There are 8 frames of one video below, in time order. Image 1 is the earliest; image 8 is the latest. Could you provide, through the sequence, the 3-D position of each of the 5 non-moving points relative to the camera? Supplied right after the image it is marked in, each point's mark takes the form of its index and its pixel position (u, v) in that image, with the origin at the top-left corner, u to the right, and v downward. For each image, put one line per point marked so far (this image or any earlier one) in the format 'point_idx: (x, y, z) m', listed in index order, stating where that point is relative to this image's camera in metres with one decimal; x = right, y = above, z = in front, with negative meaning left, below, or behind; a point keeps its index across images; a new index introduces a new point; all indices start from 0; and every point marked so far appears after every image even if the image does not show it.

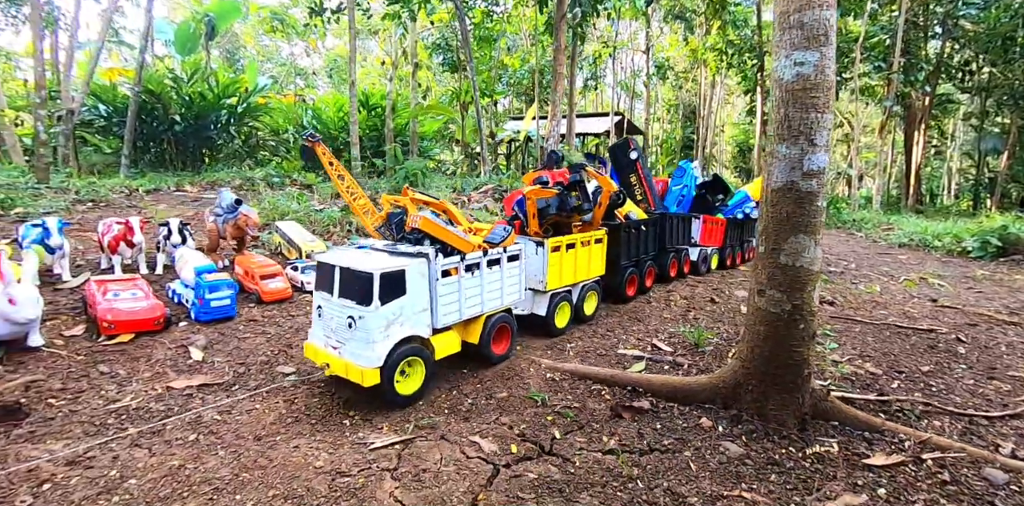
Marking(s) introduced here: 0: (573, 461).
0: (+0.2, -0.7, +1.9) m
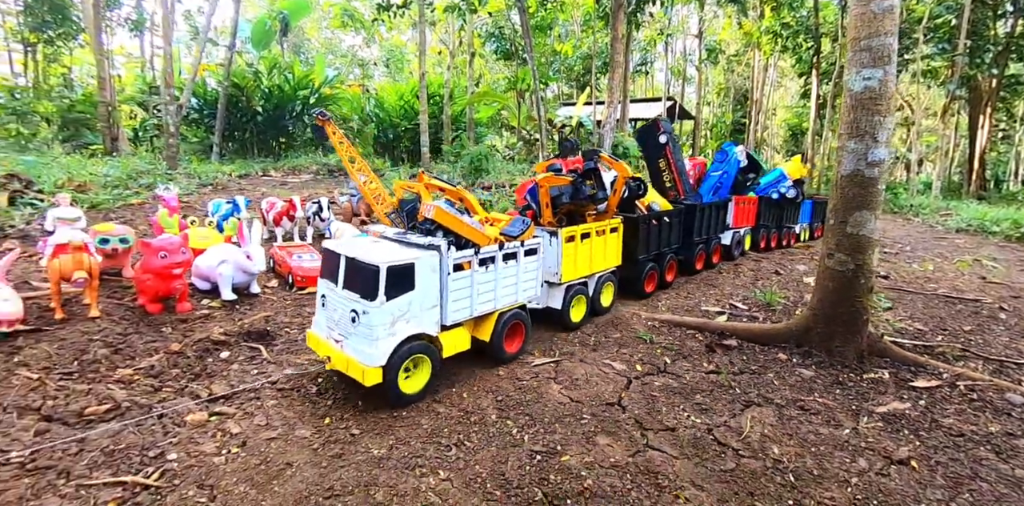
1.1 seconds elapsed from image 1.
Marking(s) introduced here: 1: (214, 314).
0: (+0.8, -0.6, +2.5) m
1: (-1.6, -0.3, +2.8) m
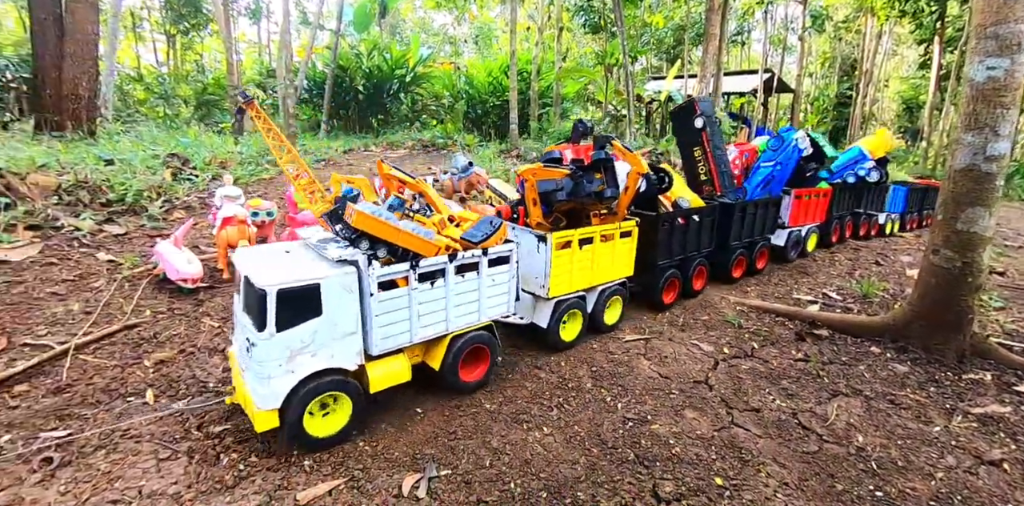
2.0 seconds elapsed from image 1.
0: (+1.3, -0.6, +2.6) m
1: (-1.1, -0.1, +3.2) m
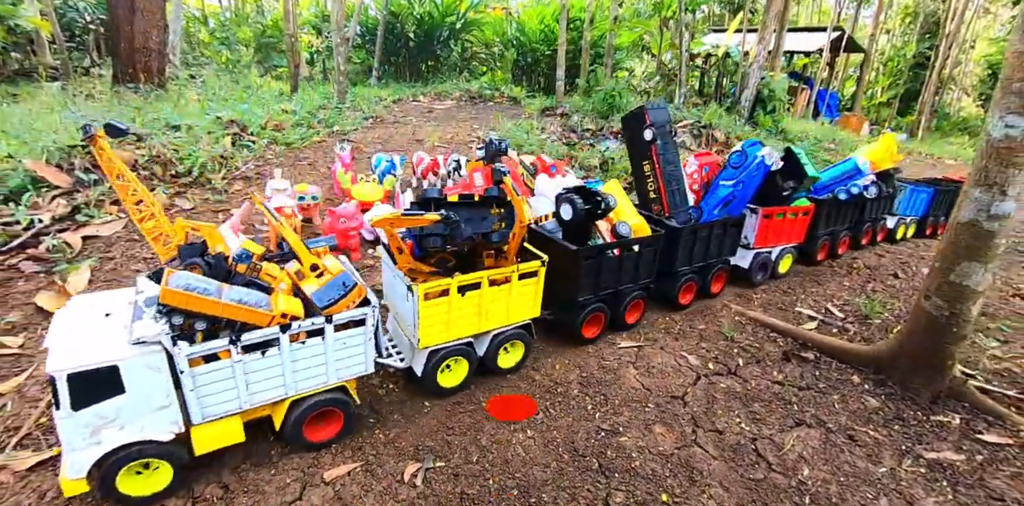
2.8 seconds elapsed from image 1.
0: (+1.3, -0.7, +2.8) m
1: (-1.0, 0.0, +3.6) m
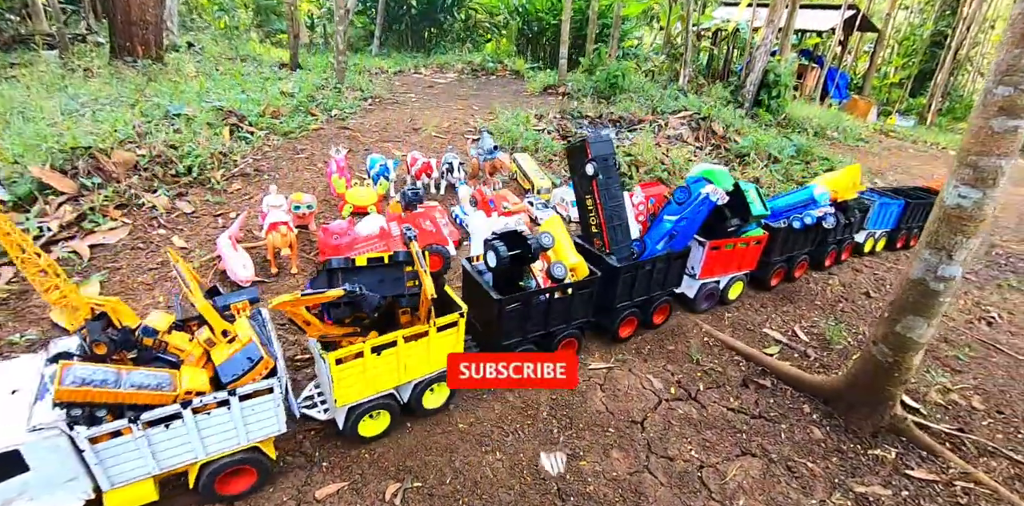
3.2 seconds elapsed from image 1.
0: (+1.2, -0.9, +3.0) m
1: (-1.1, -0.1, +3.8) m
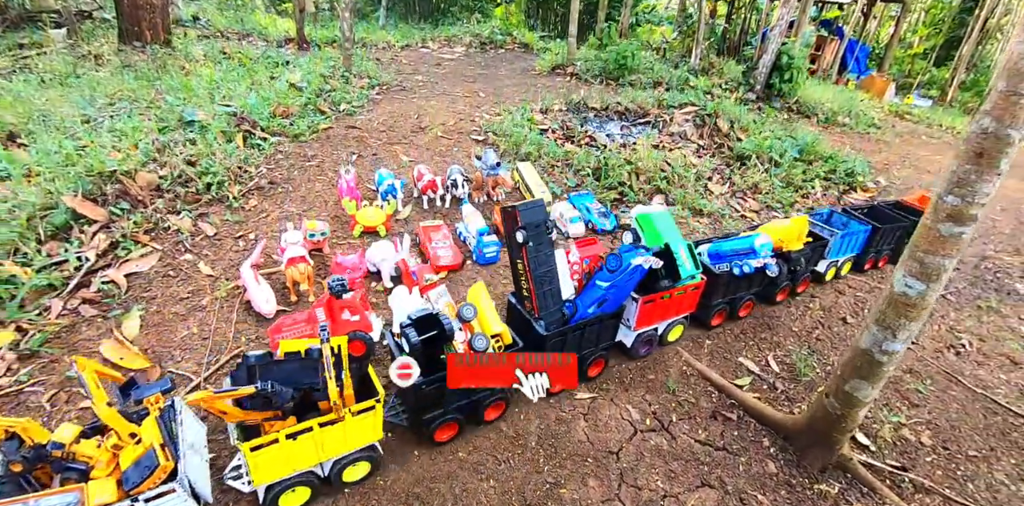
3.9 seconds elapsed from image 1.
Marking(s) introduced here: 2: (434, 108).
0: (+1.1, -1.2, +3.4) m
1: (-1.1, -0.3, +4.1) m
2: (-1.1, +2.1, +7.4) m
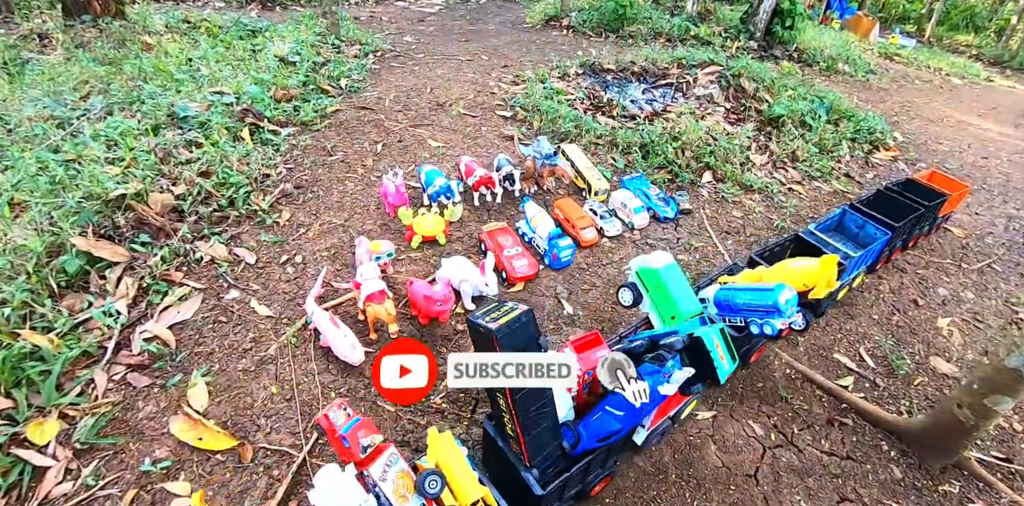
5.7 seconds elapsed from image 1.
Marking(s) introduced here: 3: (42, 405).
0: (+1.9, -1.3, +3.3) m
1: (-0.4, -0.5, +3.7) m
2: (-0.9, +2.3, +6.7) m
3: (-2.5, -0.8, +2.7) m
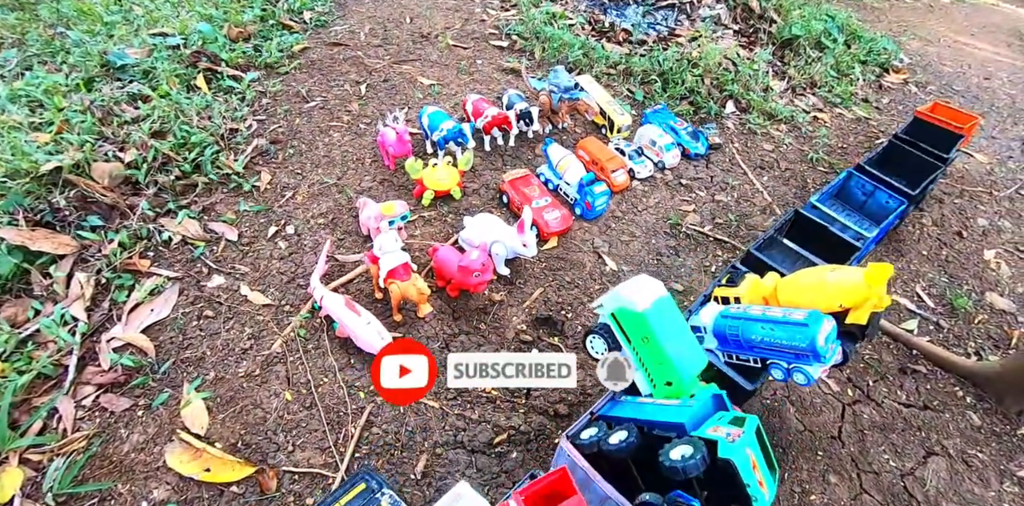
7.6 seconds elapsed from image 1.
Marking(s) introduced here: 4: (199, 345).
0: (+2.3, -0.9, +3.1) m
1: (-0.1, -0.2, +3.2) m
2: (-1.0, +2.8, +5.8) m
3: (-2.2, -0.8, +2.1) m
4: (-1.6, -0.5, +2.6) m
